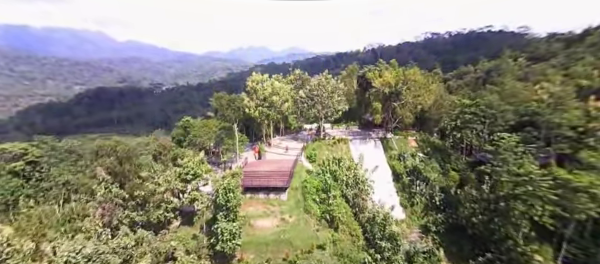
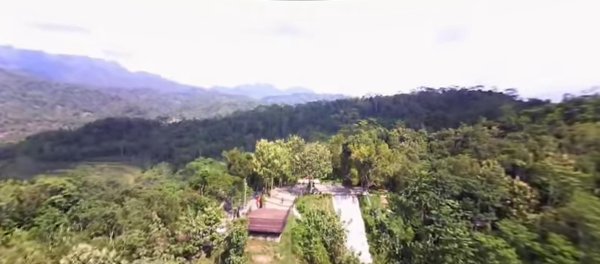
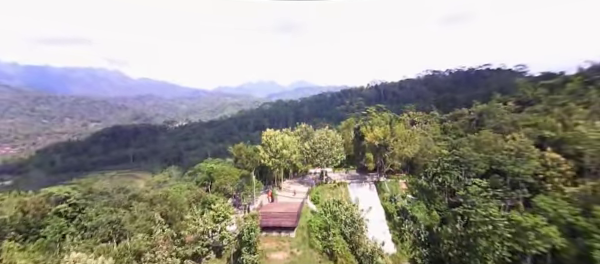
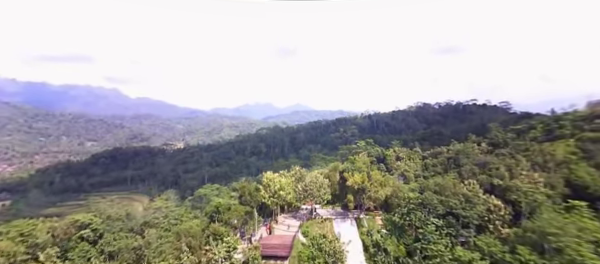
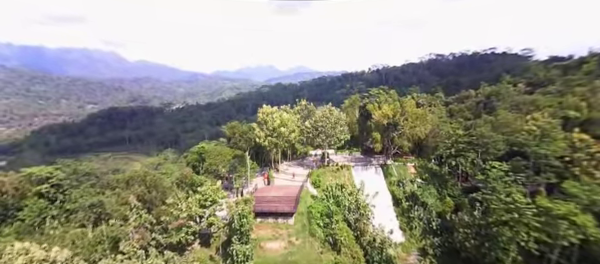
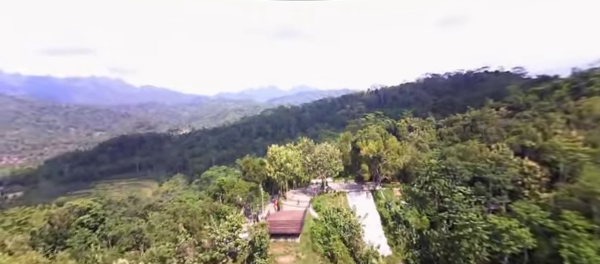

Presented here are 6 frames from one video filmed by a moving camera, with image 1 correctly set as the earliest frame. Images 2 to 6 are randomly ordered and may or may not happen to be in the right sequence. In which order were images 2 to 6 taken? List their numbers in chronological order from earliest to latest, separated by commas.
5, 3, 2, 6, 4
